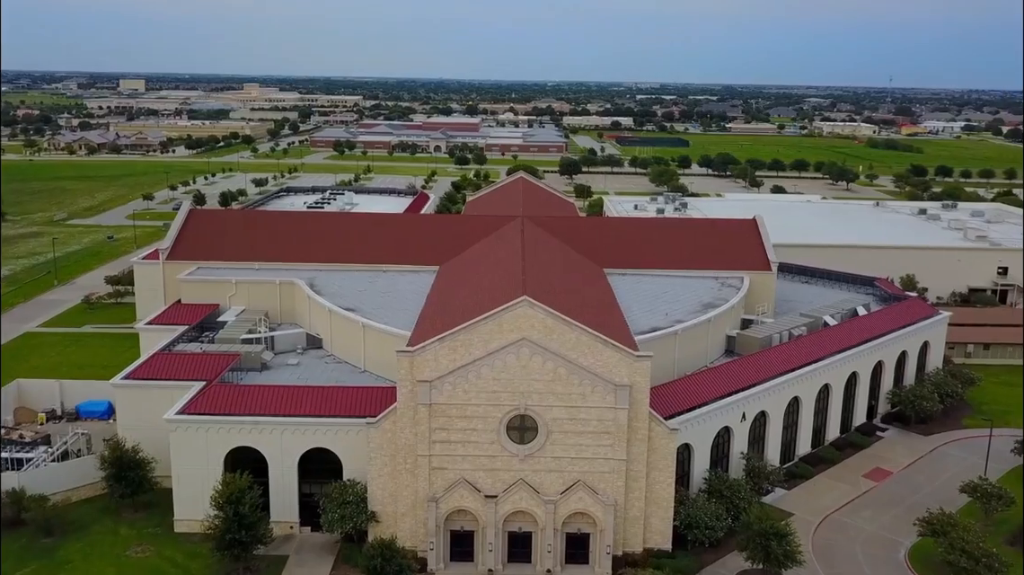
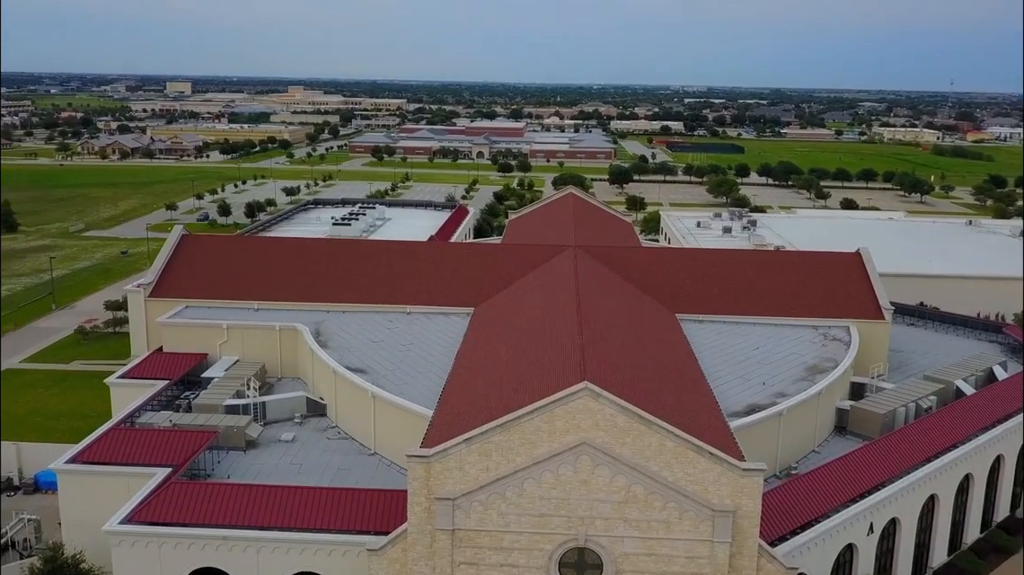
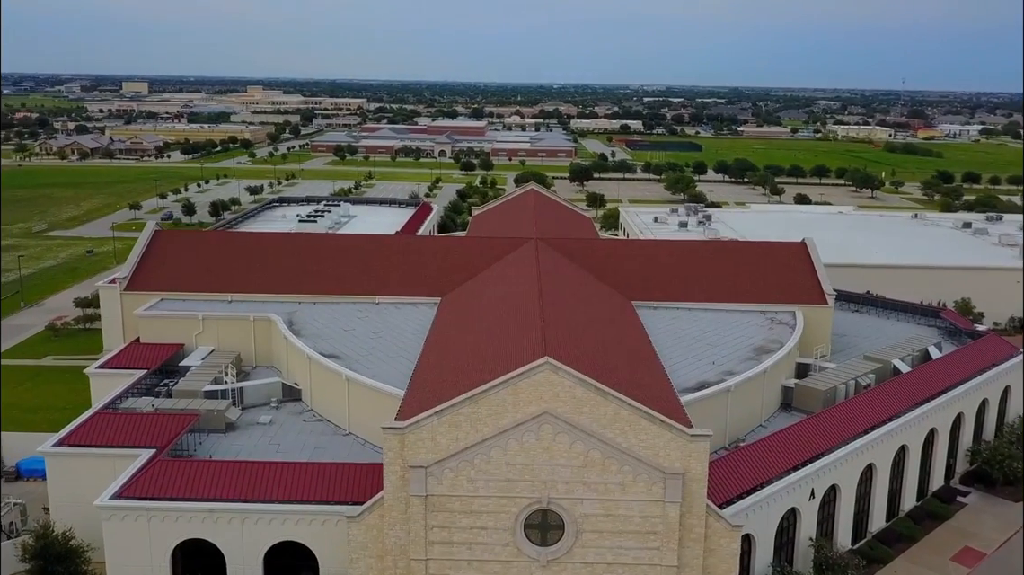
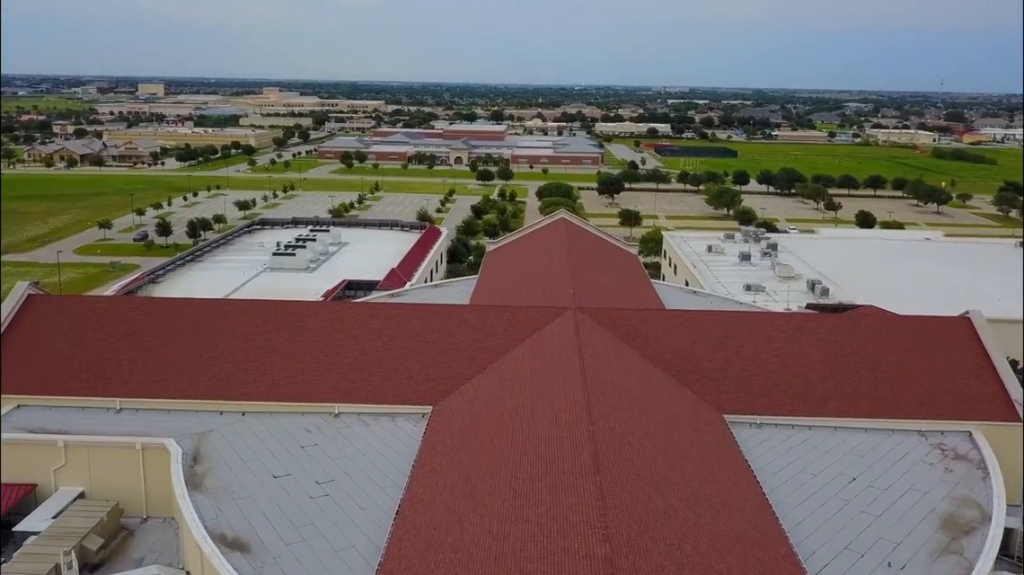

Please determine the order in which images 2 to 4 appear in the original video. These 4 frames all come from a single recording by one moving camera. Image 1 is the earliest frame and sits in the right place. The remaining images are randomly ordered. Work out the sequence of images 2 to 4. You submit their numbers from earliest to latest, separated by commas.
3, 2, 4
